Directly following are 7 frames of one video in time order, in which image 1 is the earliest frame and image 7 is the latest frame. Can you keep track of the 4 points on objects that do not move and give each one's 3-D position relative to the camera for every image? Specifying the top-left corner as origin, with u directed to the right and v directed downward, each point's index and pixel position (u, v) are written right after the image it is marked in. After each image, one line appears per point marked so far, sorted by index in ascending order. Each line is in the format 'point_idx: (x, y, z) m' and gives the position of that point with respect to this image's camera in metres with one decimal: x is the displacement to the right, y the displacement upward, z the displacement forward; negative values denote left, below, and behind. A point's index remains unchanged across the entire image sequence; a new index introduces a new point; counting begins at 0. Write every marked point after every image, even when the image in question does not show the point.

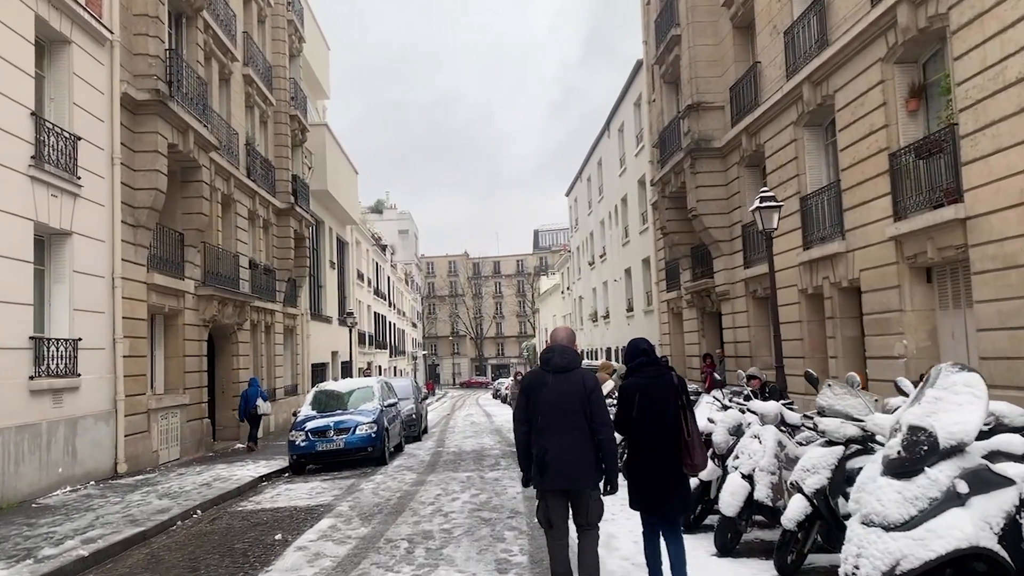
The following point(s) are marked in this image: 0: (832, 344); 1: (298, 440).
0: (+5.2, -0.9, +13.0) m
1: (-3.6, -2.6, +13.5) m
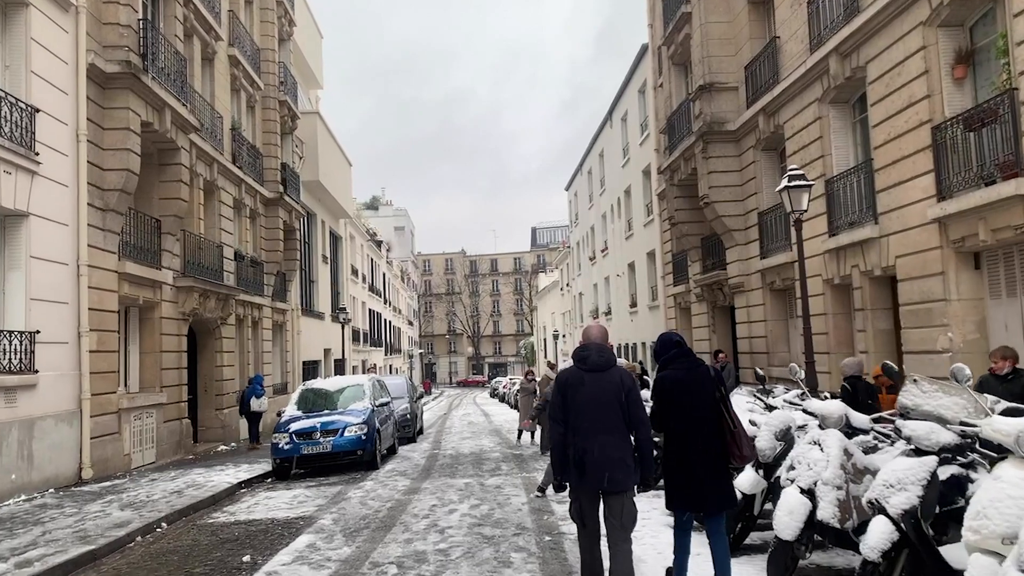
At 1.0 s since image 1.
0: (+5.2, -0.7, +11.9) m
1: (-3.6, -2.4, +12.4) m
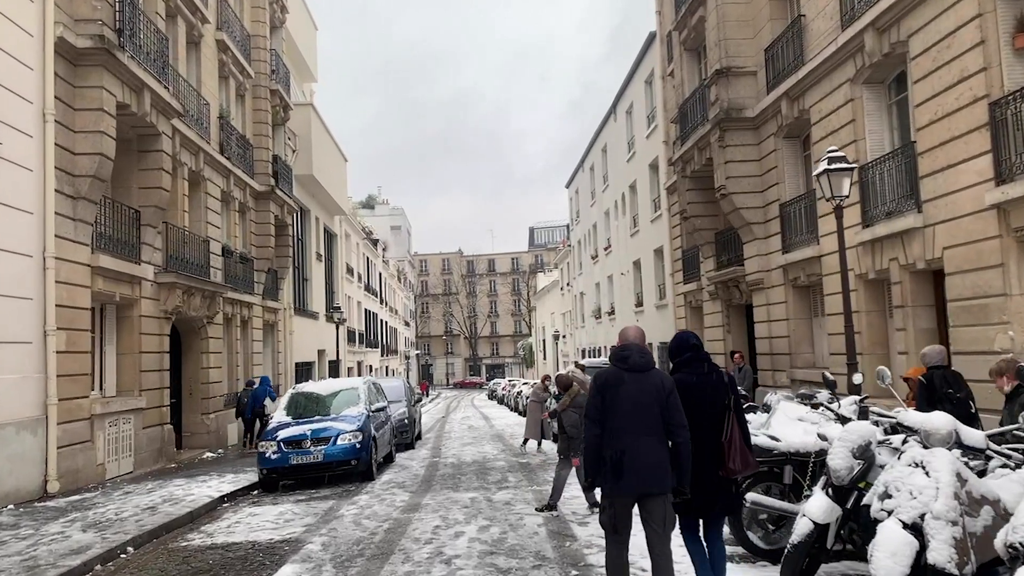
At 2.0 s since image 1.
0: (+5.3, -0.7, +11.0) m
1: (-3.5, -2.3, +11.4) m
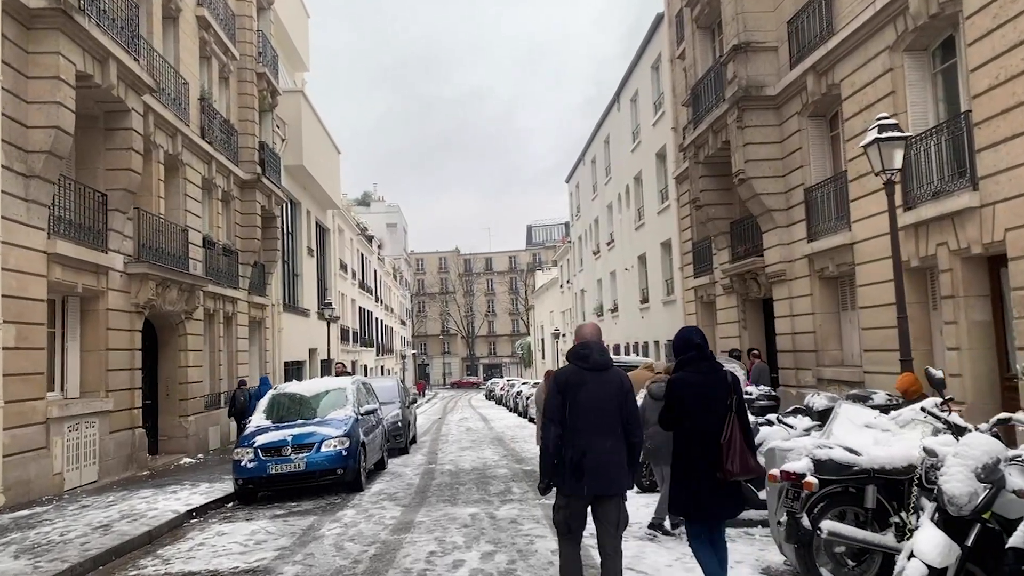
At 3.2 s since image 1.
0: (+5.4, -0.5, +9.8) m
1: (-3.4, -2.2, +10.2) m
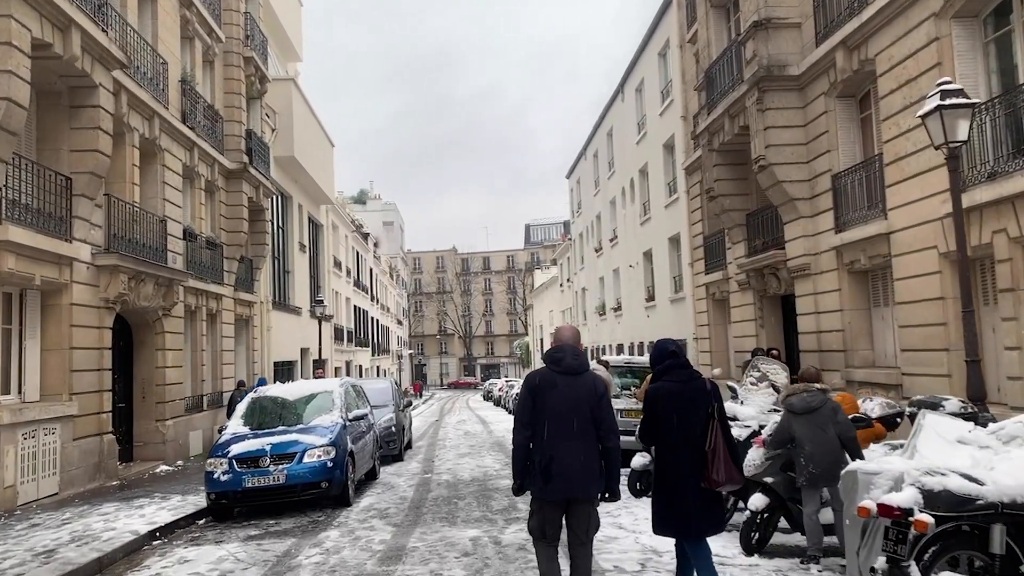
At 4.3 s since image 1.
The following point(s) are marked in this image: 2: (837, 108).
0: (+5.5, -0.4, +8.8) m
1: (-3.4, -2.1, +9.1) m
2: (+5.2, +2.9, +12.6) m
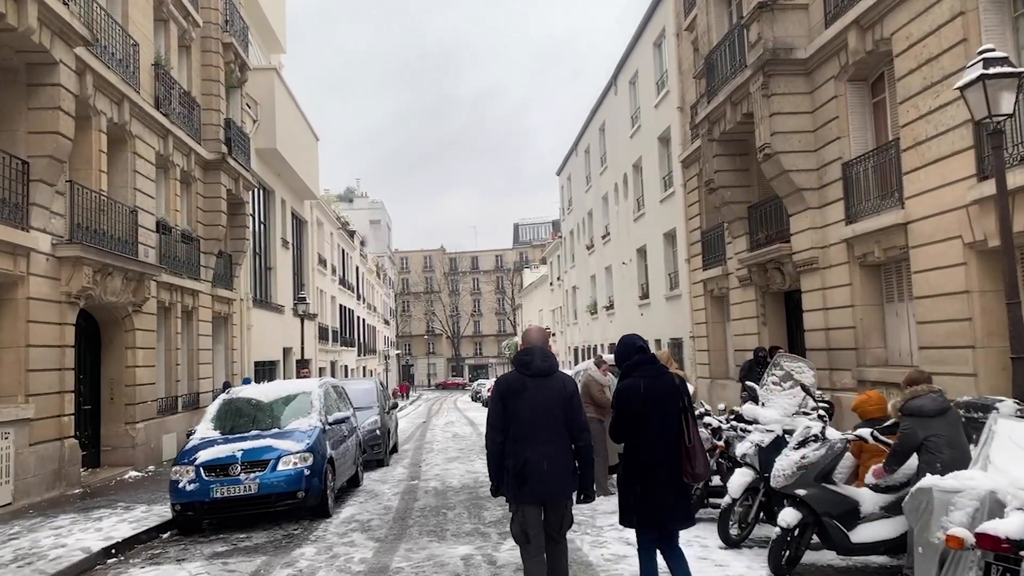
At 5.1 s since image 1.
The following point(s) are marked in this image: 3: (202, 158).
0: (+5.4, -0.4, +8.1) m
1: (-3.4, -2.0, +8.3) m
2: (+5.0, +2.9, +11.9) m
3: (-7.0, +2.9, +18.0) m
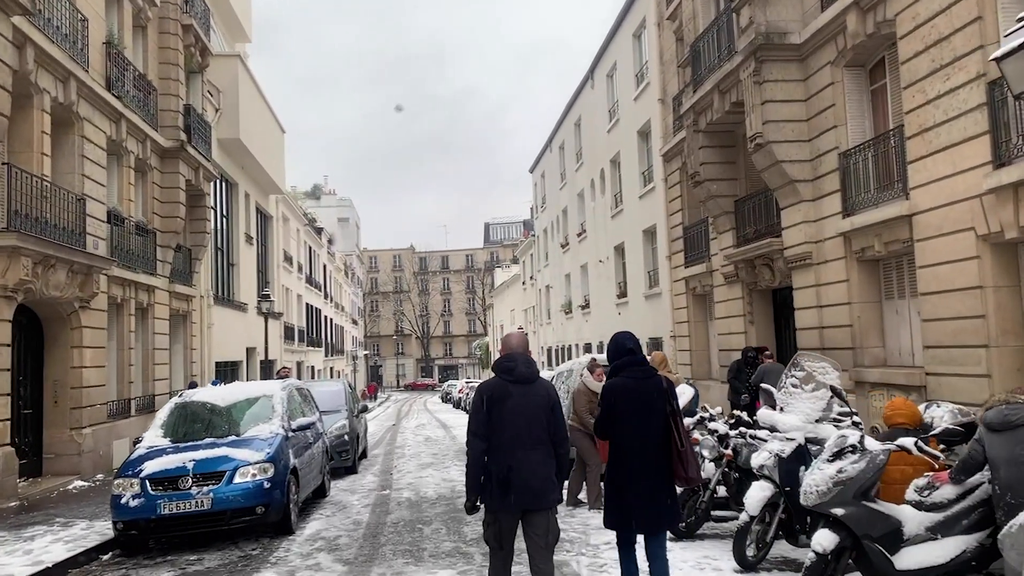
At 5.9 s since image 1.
0: (+5.3, -0.3, +7.5) m
1: (-3.6, -1.9, +7.4) m
2: (+4.8, +3.0, +11.4) m
3: (-7.5, +3.0, +17.0) m
